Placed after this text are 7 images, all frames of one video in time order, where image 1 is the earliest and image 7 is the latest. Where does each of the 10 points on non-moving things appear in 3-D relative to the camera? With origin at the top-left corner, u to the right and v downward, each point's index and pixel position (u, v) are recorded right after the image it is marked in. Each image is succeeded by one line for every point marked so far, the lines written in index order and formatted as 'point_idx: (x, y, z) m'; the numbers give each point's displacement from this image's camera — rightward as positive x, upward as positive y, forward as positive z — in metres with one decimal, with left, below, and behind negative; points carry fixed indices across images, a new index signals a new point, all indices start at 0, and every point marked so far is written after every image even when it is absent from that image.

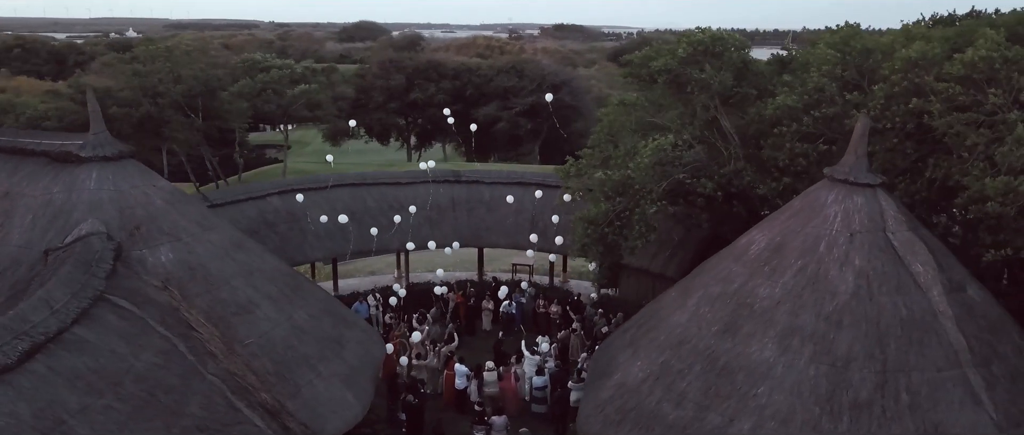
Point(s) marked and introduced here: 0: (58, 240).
0: (-5.8, -0.3, +10.4) m
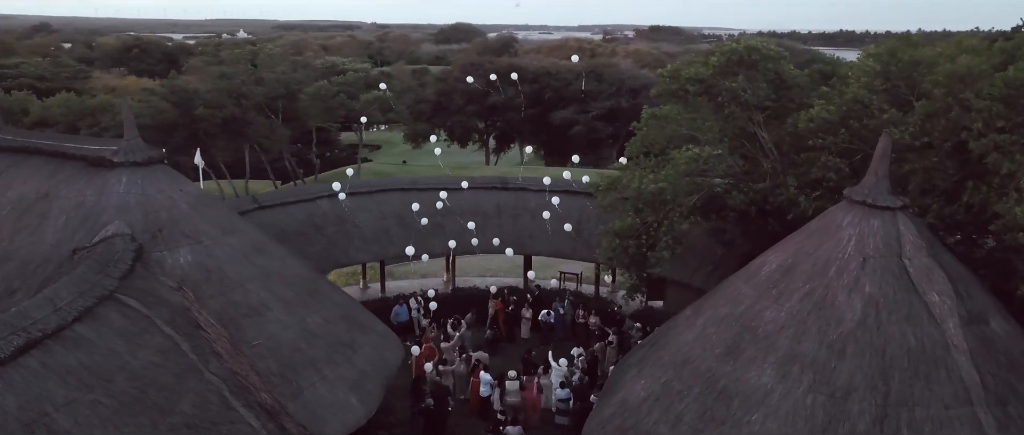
0: (-5.8, -0.3, +11.1) m
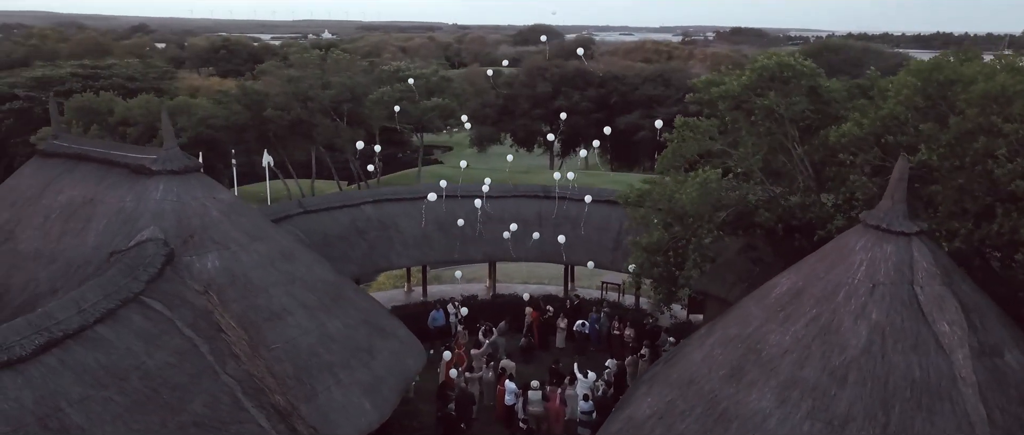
0: (-5.7, -0.4, +11.9) m
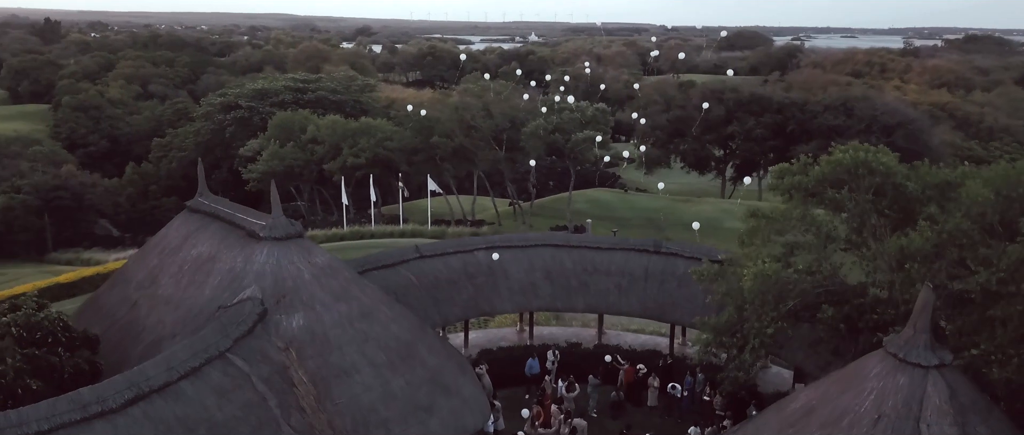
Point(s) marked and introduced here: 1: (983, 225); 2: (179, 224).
0: (-4.9, -1.4, +14.1) m
1: (+7.5, -0.1, +12.6) m
2: (-6.9, -0.2, +16.8) m
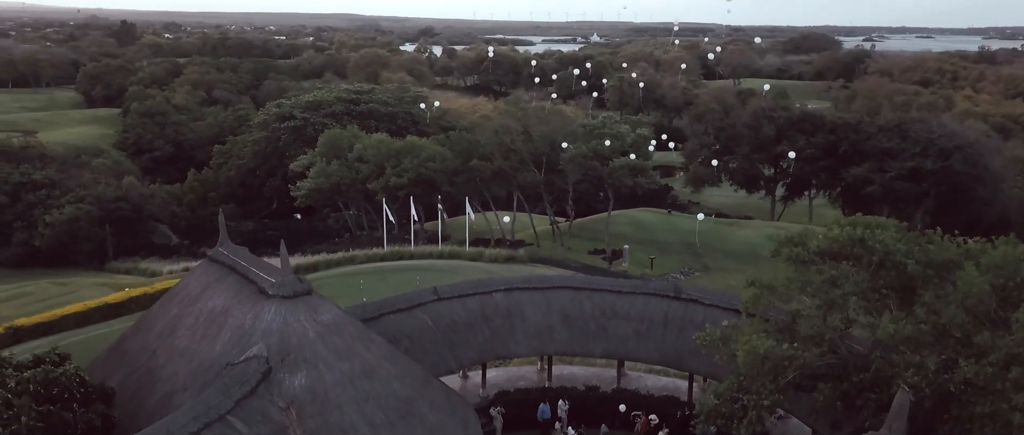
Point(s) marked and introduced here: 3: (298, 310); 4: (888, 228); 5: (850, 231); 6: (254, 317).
0: (-5.0, -2.5, +14.7) m
1: (+7.3, -1.4, +12.3) m
2: (-6.8, -1.2, +17.5) m
3: (-4.0, -1.7, +15.4) m
4: (+6.6, -0.2, +14.3) m
5: (+6.0, -0.2, +14.1) m
6: (-4.9, -1.9, +15.3) m
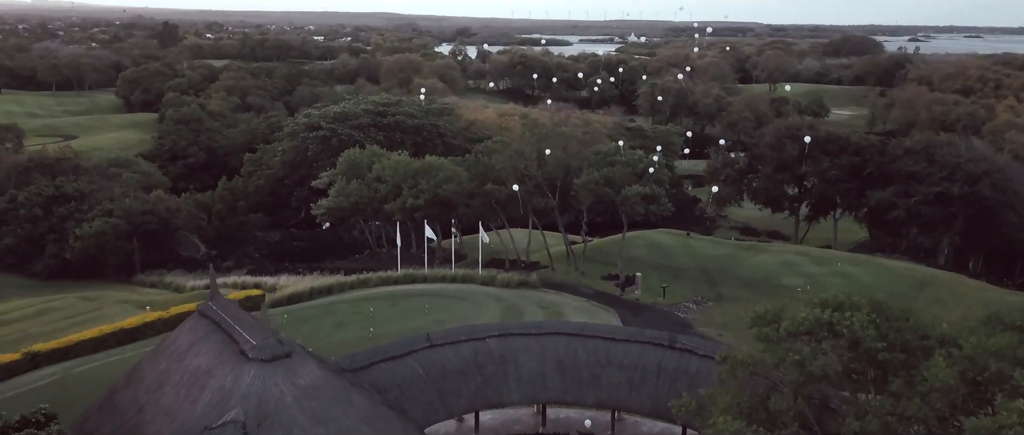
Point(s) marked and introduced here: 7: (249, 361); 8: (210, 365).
0: (-5.5, -3.8, +15.1) m
1: (+6.7, -2.8, +12.2) m
2: (-7.1, -2.4, +18.0) m
3: (-4.5, -3.0, +15.7) m
4: (+6.1, -1.6, +14.1) m
5: (+5.4, -1.6, +14.0) m
6: (-5.3, -3.1, +15.7) m
7: (-5.1, -2.8, +15.8) m
8: (-6.1, -3.0, +16.4) m
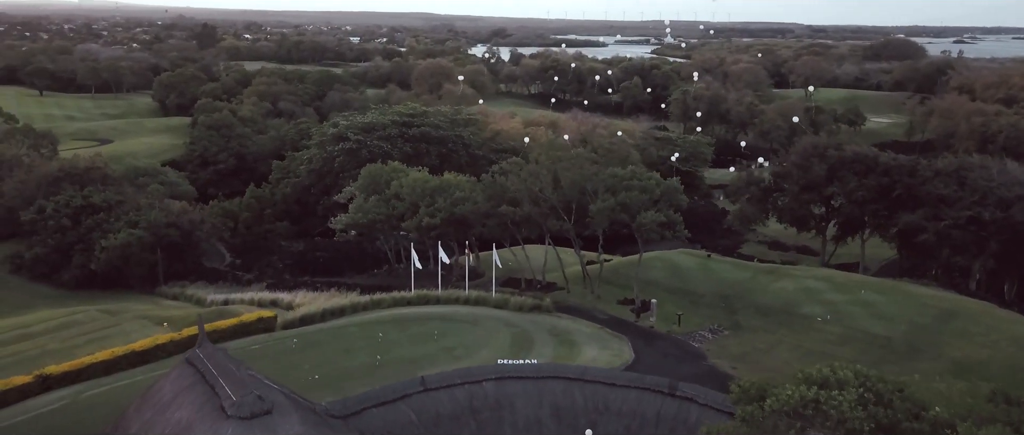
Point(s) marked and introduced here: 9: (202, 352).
0: (-5.9, -4.8, +15.0) m
1: (+6.2, -4.1, +11.6) m
2: (-7.4, -3.5, +17.9) m
3: (-4.9, -4.1, +15.6) m
4: (+5.6, -2.8, +13.6) m
5: (+5.0, -2.8, +13.4) m
6: (-5.7, -4.2, +15.6) m
7: (-5.4, -3.9, +15.6) m
8: (-6.4, -4.0, +16.3) m
9: (-6.9, -2.9, +18.1) m
